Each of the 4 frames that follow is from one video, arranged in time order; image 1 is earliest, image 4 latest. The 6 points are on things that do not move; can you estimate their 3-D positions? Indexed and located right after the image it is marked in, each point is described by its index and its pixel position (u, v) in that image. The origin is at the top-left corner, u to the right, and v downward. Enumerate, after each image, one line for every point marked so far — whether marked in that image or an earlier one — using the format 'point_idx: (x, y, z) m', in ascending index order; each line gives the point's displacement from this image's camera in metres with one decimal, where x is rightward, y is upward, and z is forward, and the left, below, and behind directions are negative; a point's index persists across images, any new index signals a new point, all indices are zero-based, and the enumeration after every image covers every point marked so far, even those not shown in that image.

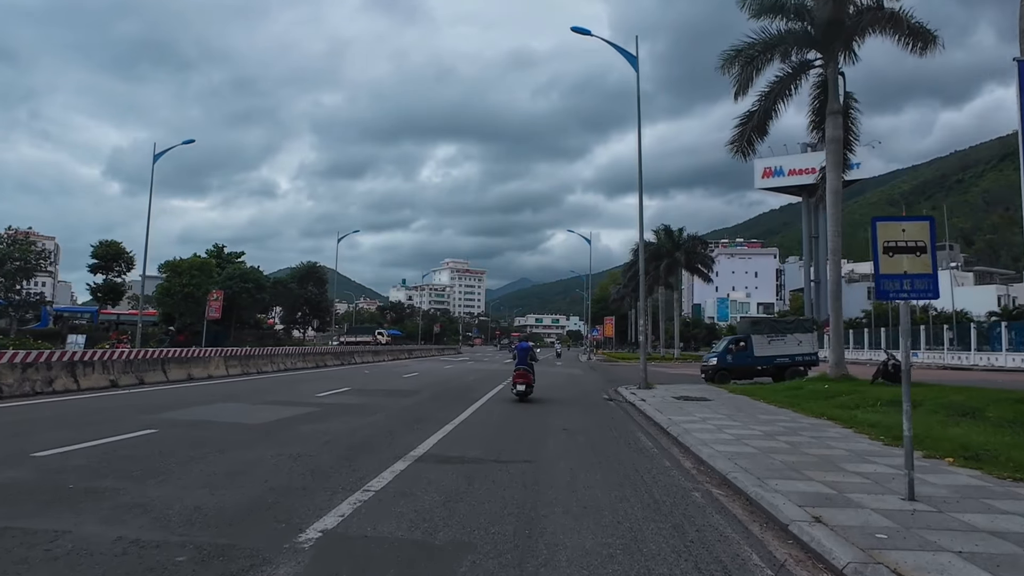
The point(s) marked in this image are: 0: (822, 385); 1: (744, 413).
0: (+8.0, -2.5, +19.3) m
1: (+4.1, -2.2, +13.5) m
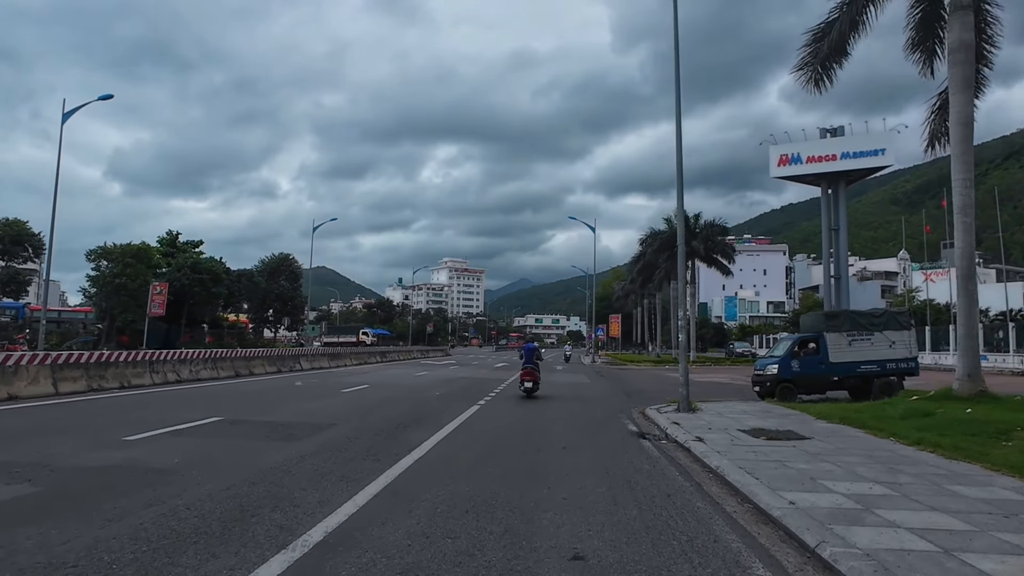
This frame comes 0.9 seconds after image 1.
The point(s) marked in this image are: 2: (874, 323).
0: (+7.6, -2.0, +12.9) m
1: (+3.8, -1.8, +7.0) m
2: (+8.8, -0.8, +18.2) m
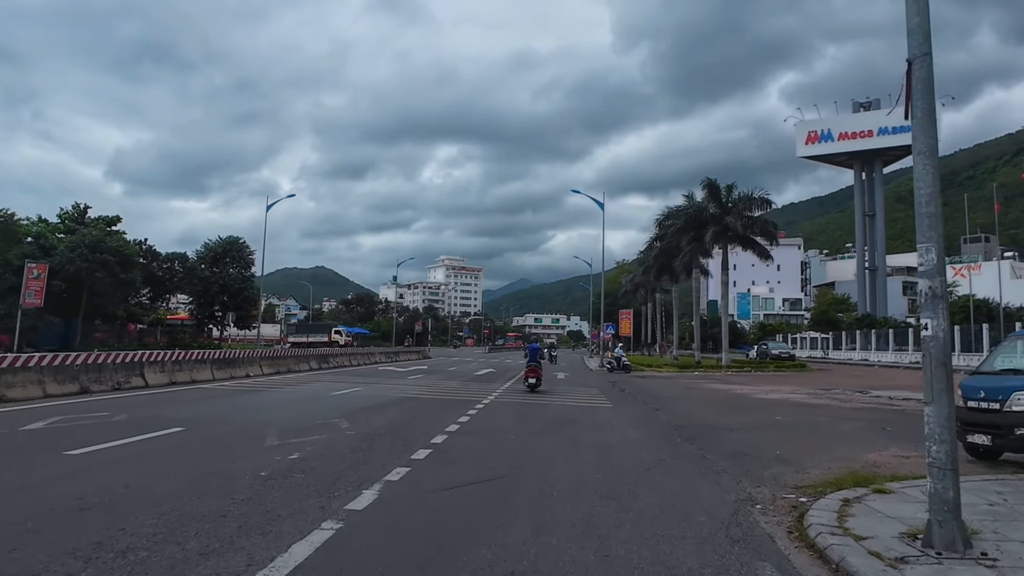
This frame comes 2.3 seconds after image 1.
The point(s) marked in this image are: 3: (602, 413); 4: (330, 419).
0: (+7.1, -1.3, +3.6) m
1: (+3.2, -1.1, -2.2) m
2: (+8.3, -0.2, +9.0) m
3: (+1.8, -2.4, +14.3) m
4: (-2.6, -2.0, +10.9) m
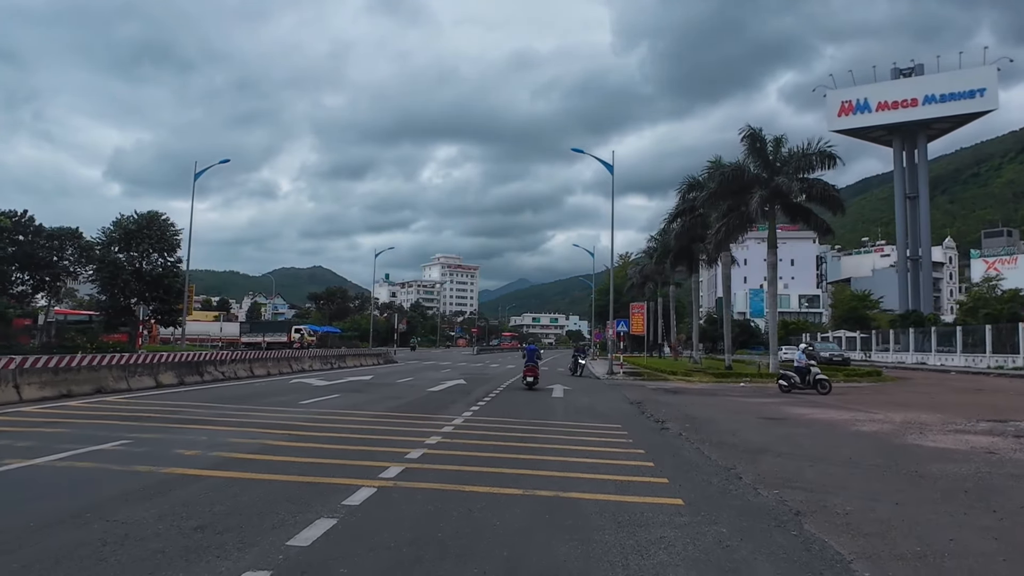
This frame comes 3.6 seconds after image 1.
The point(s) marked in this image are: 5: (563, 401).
0: (+6.5, -0.7, -5.6) m
1: (+2.6, -0.4, -11.5) m
2: (+7.7, +0.5, -0.2) m
3: (+1.1, -1.7, +5.0) m
4: (-3.3, -1.3, +1.6) m
5: (+1.3, -2.8, +17.7) m
